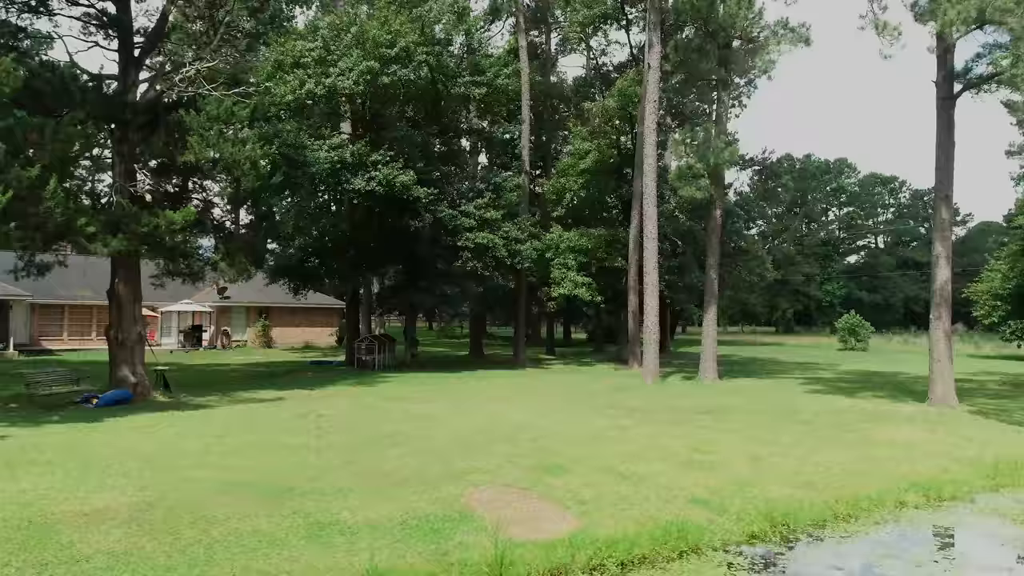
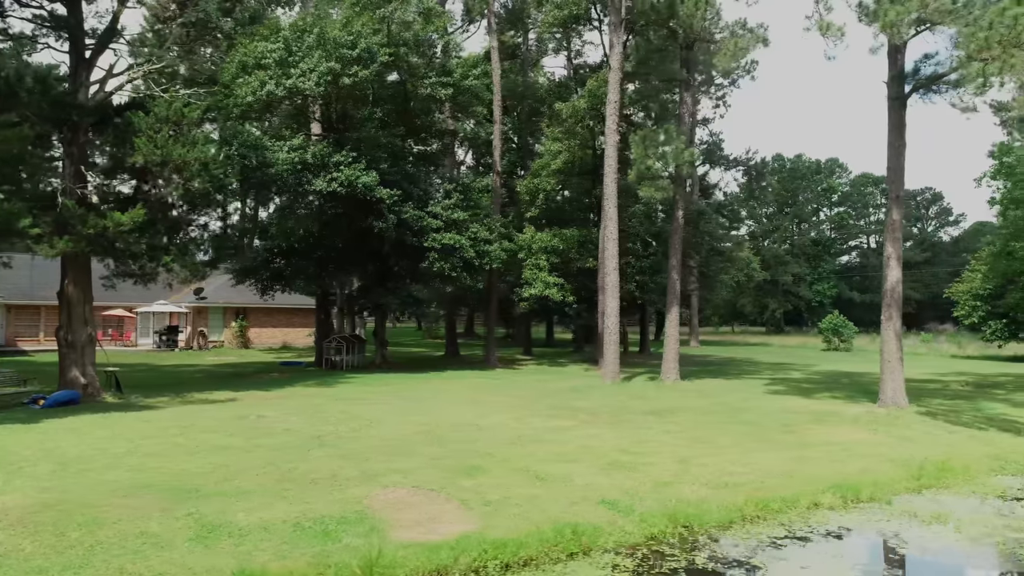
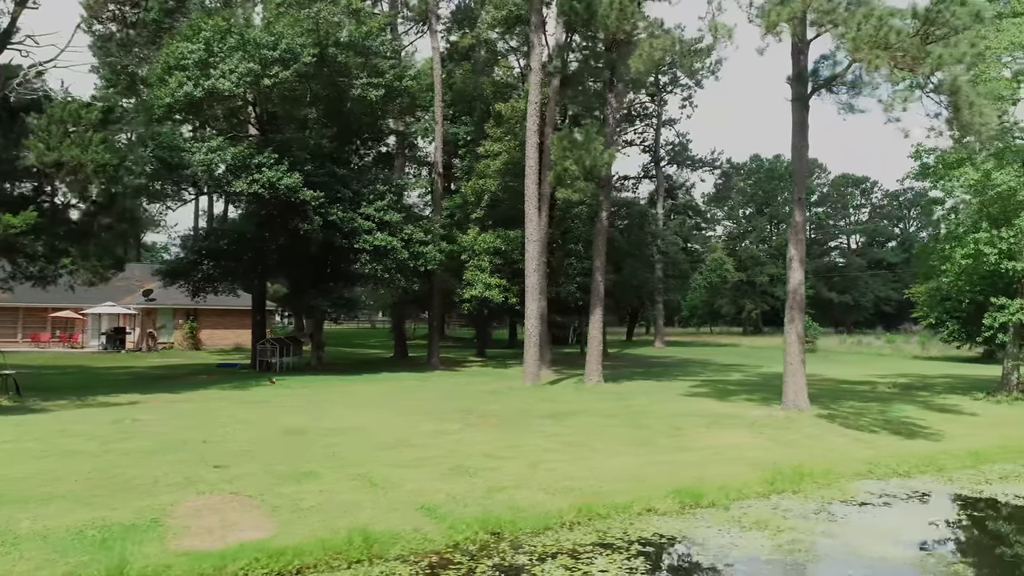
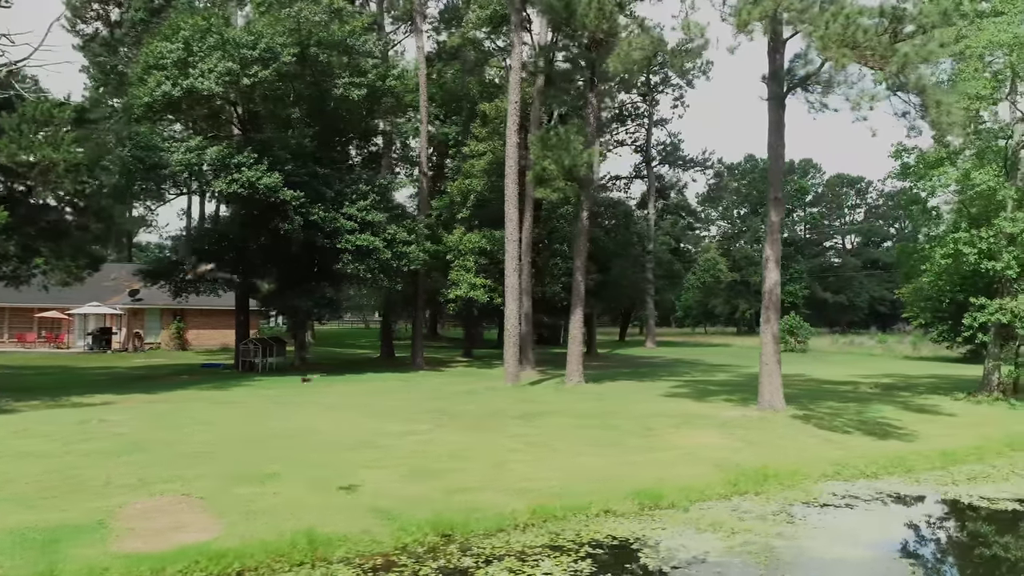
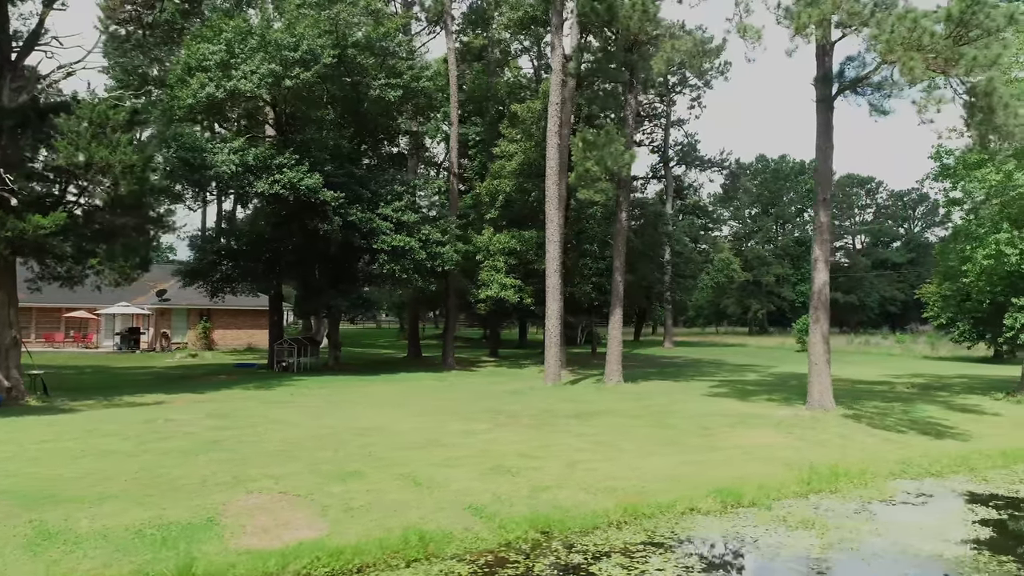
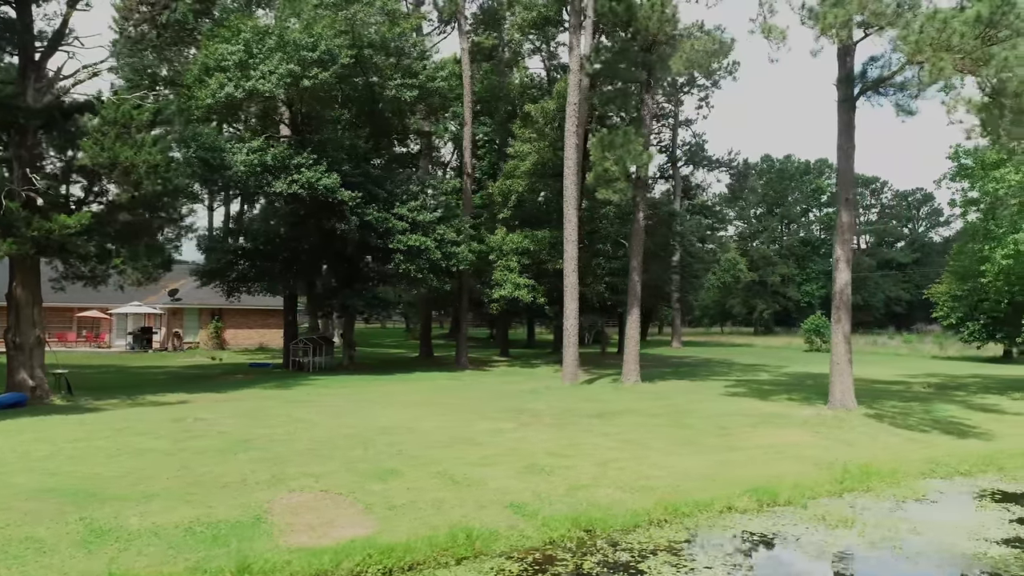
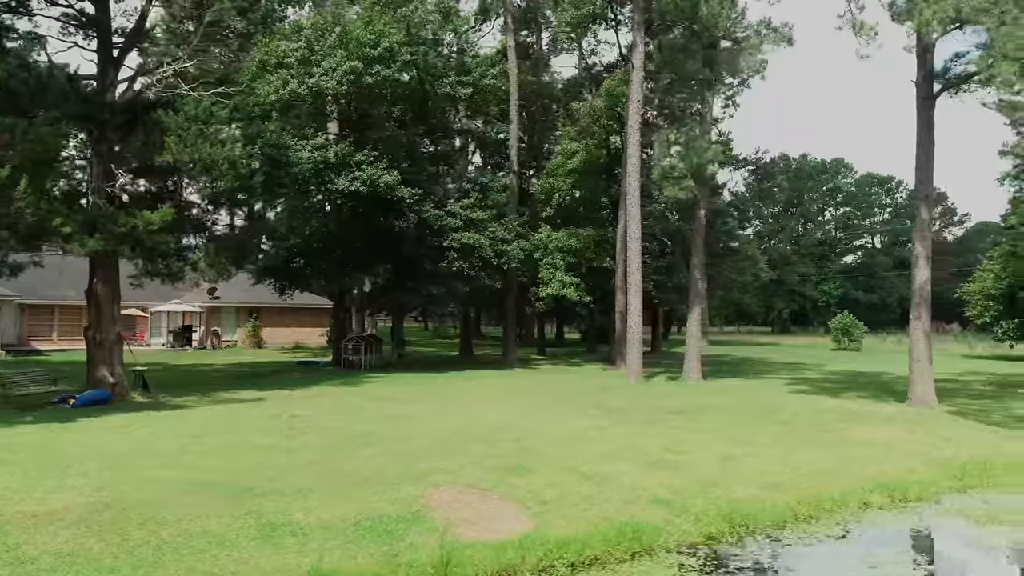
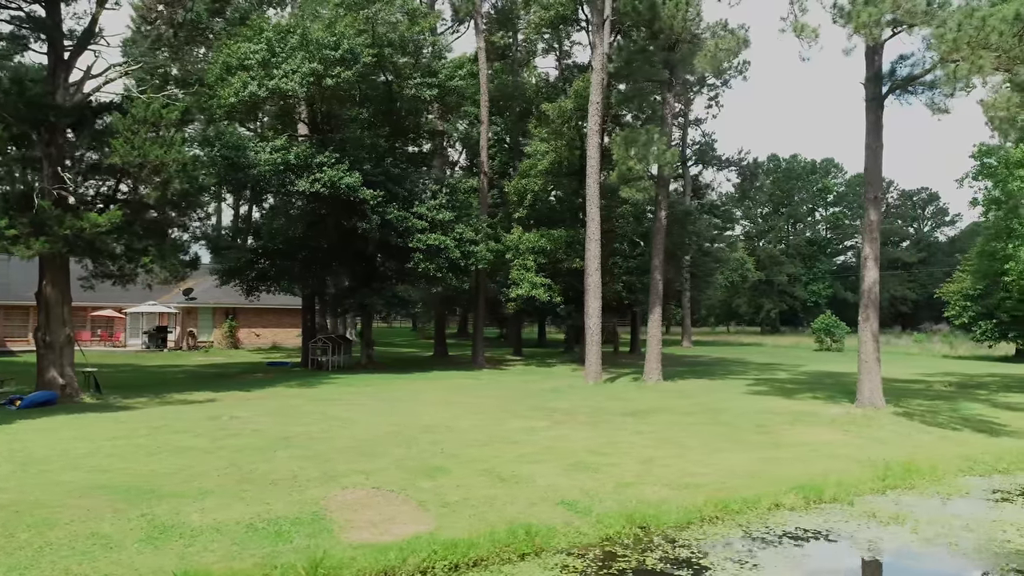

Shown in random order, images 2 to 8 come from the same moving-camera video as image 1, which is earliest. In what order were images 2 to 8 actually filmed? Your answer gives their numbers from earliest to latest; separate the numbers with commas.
7, 2, 8, 6, 5, 3, 4
